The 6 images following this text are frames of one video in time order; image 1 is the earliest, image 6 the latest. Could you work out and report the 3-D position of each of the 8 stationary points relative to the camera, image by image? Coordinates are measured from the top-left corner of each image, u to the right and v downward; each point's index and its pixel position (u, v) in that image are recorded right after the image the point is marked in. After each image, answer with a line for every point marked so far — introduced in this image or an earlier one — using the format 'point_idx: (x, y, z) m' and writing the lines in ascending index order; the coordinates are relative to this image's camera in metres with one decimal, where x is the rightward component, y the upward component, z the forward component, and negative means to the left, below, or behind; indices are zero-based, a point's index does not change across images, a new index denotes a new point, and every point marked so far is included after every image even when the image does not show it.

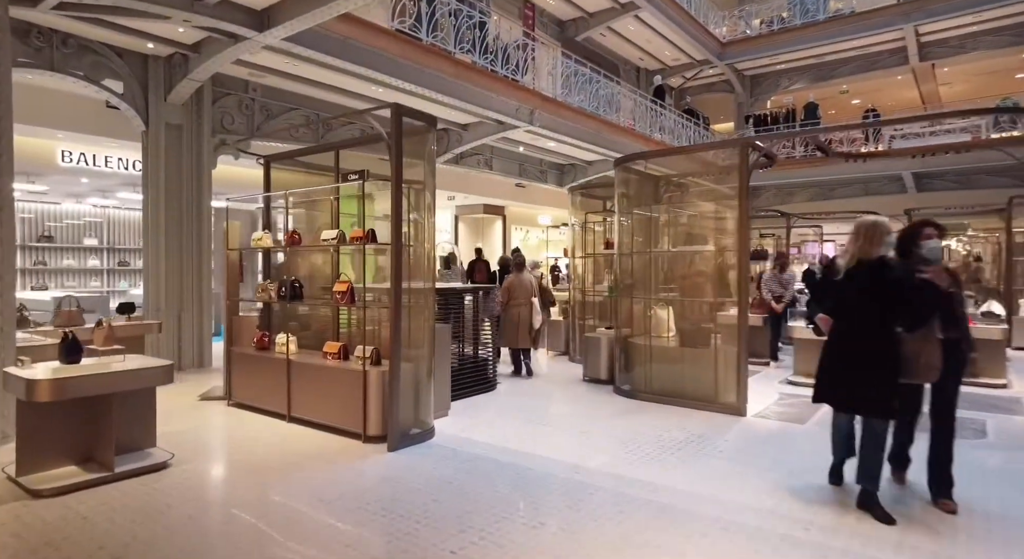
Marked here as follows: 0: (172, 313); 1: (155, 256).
0: (-4.5, -0.4, +8.2) m
1: (-4.6, +0.3, +8.0) m
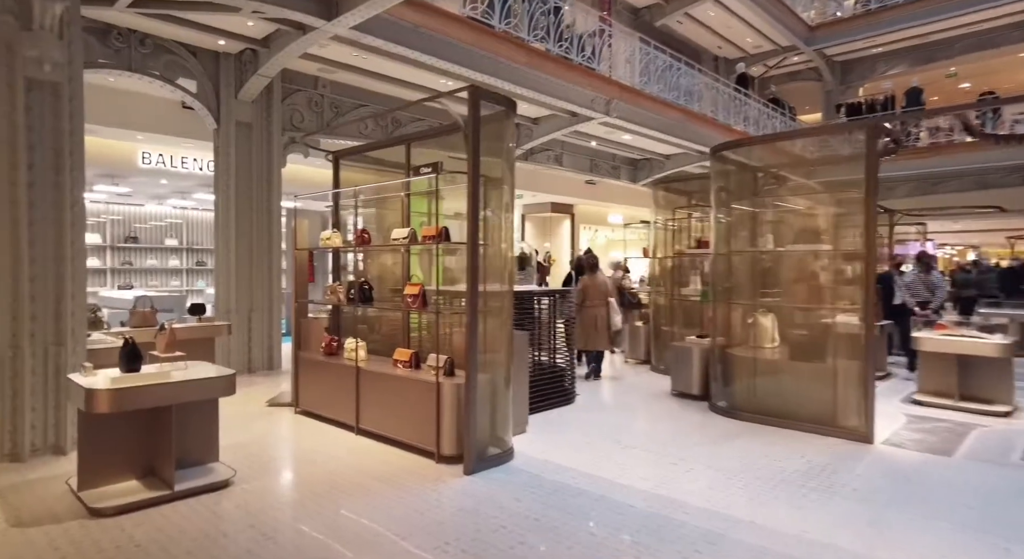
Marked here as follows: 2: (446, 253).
0: (-3.5, -0.4, +8.1) m
1: (-3.6, +0.3, +7.9) m
2: (-0.5, +0.2, +5.0) m
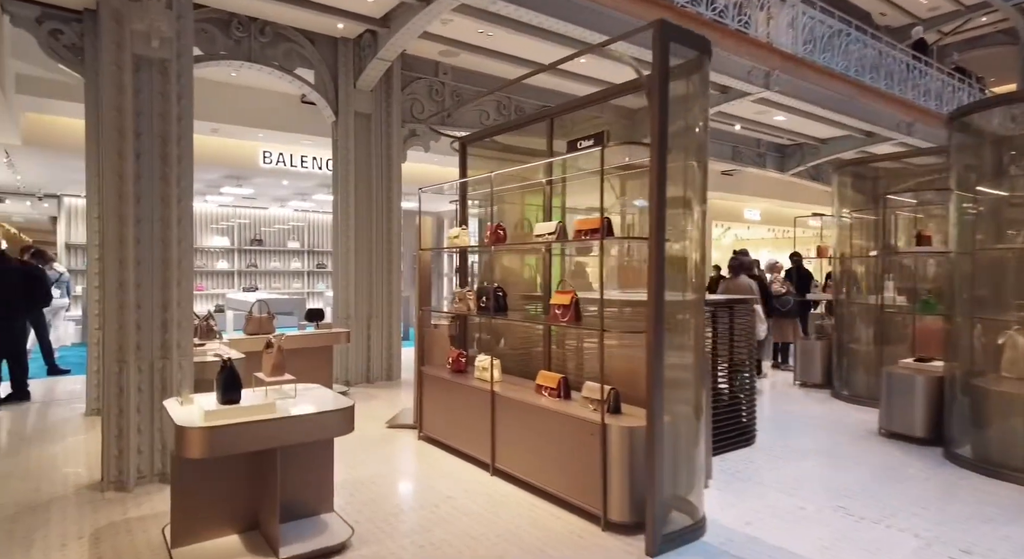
0: (-1.8, -0.5, +7.5) m
1: (-2.0, +0.2, +7.4) m
2: (+0.6, +0.2, +4.0) m
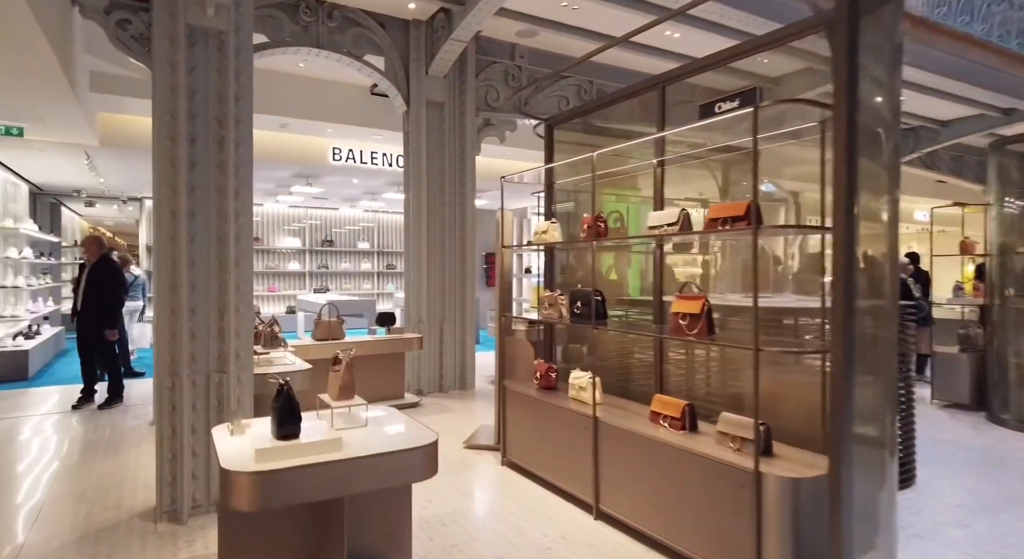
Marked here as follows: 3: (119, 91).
0: (-0.9, -0.5, +6.9) m
1: (-1.0, +0.2, +6.8) m
2: (+1.2, +0.2, +3.2) m
3: (-4.4, +2.1, +7.0) m
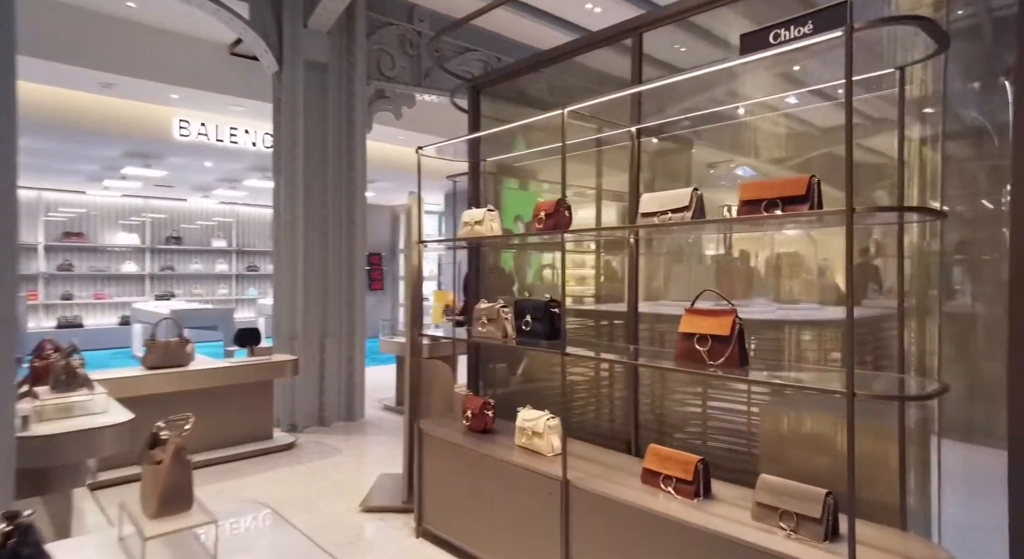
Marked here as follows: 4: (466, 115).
0: (-1.8, -0.5, +5.6) m
1: (-1.9, +0.2, +5.4) m
2: (+1.0, +0.1, +2.3) m
3: (-5.3, +2.1, +4.9) m
4: (-0.3, +1.2, +4.4) m
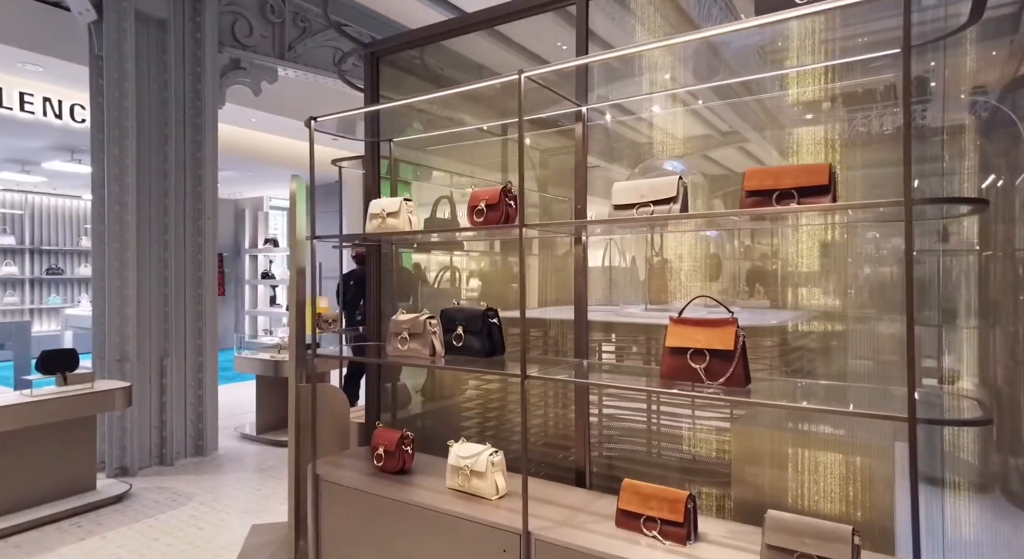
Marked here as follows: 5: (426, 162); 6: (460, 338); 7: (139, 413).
0: (-2.6, -0.6, +4.5) m
1: (-2.7, +0.1, +4.3) m
2: (+0.8, +0.1, +2.0) m
3: (-5.9, +2.0, +3.0) m
4: (-1.0, +1.1, +3.8) m
5: (-0.5, +0.7, +3.6) m
6: (-0.2, -0.2, +2.6) m
7: (-2.7, -0.9, +4.5) m
